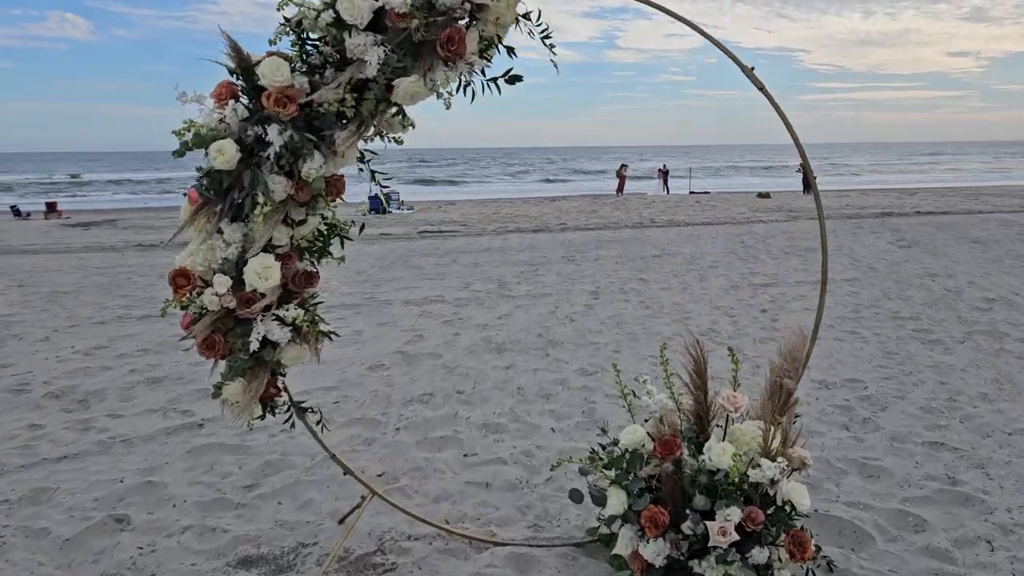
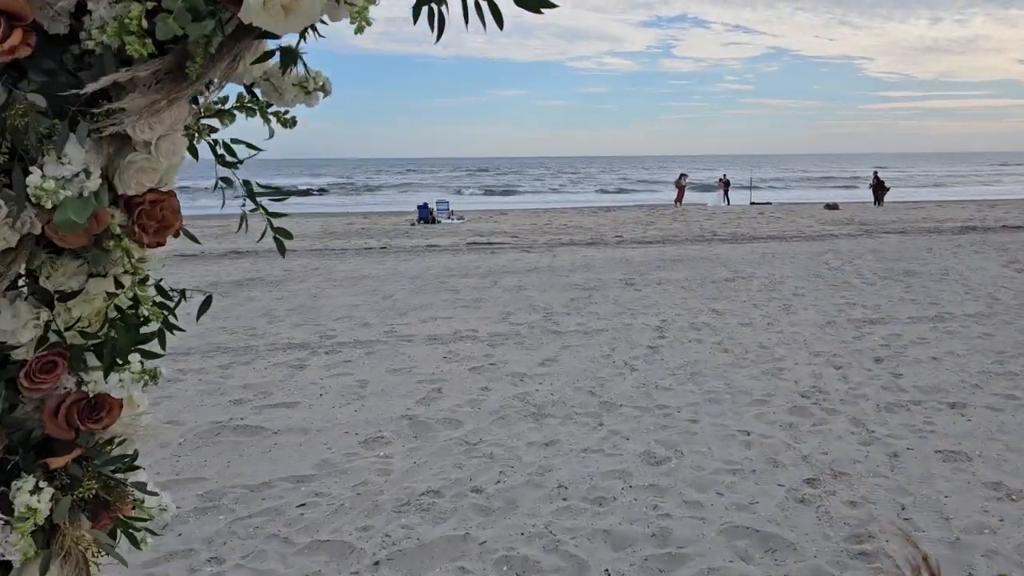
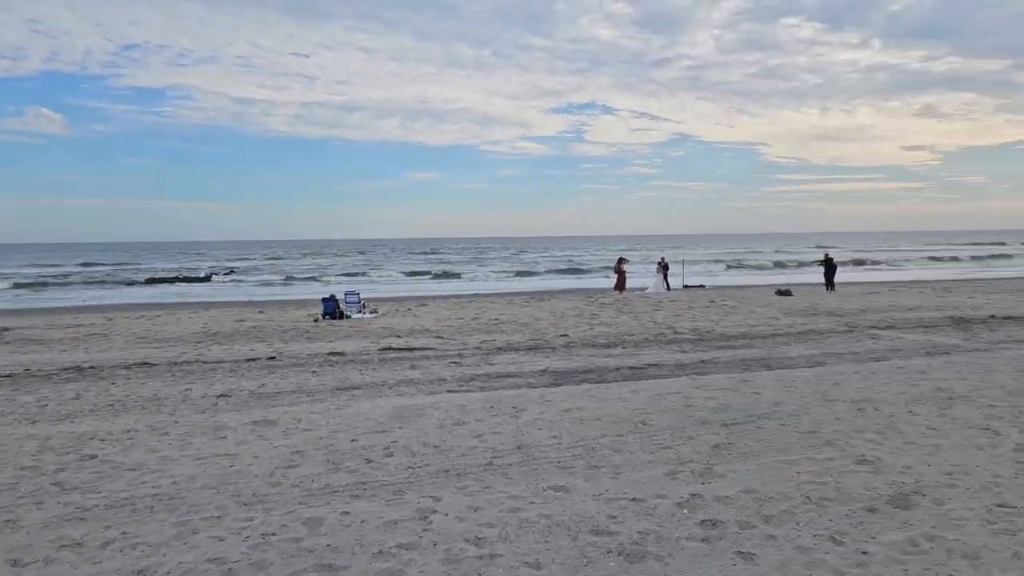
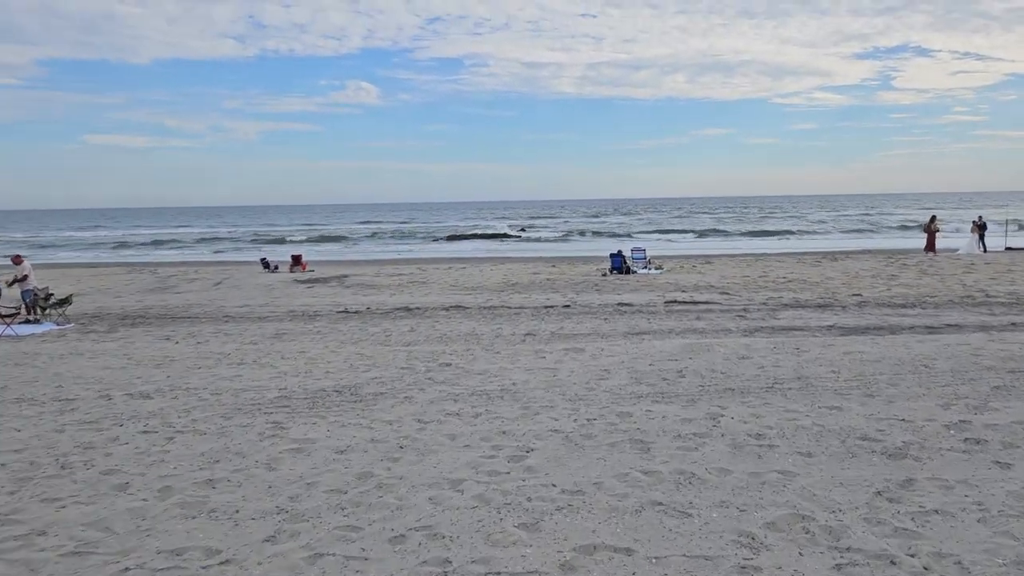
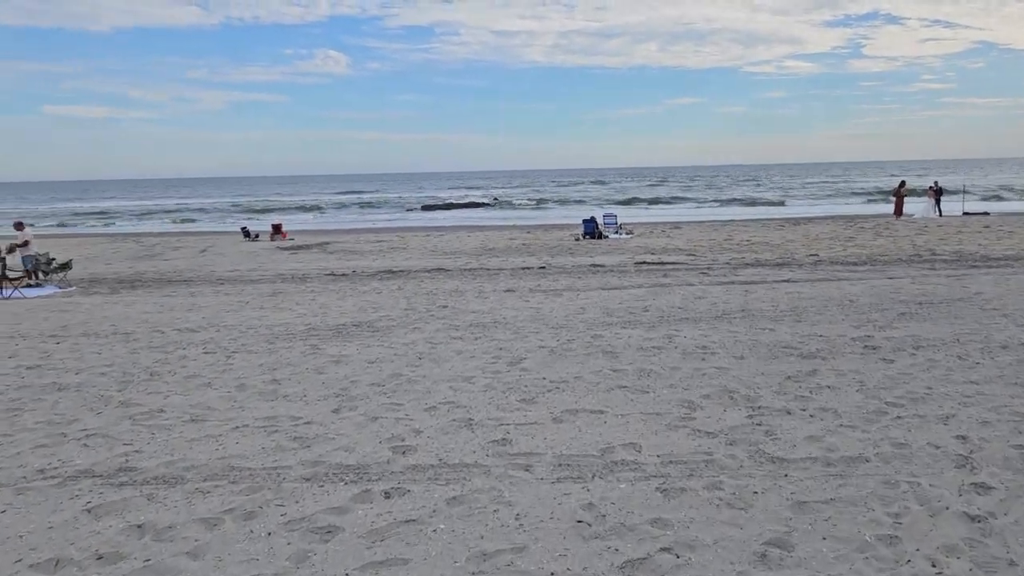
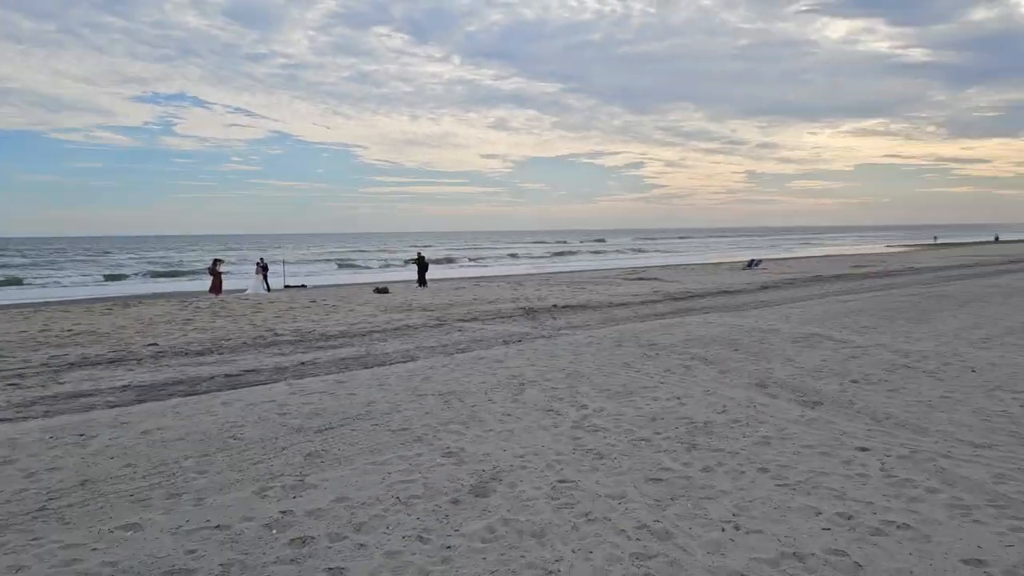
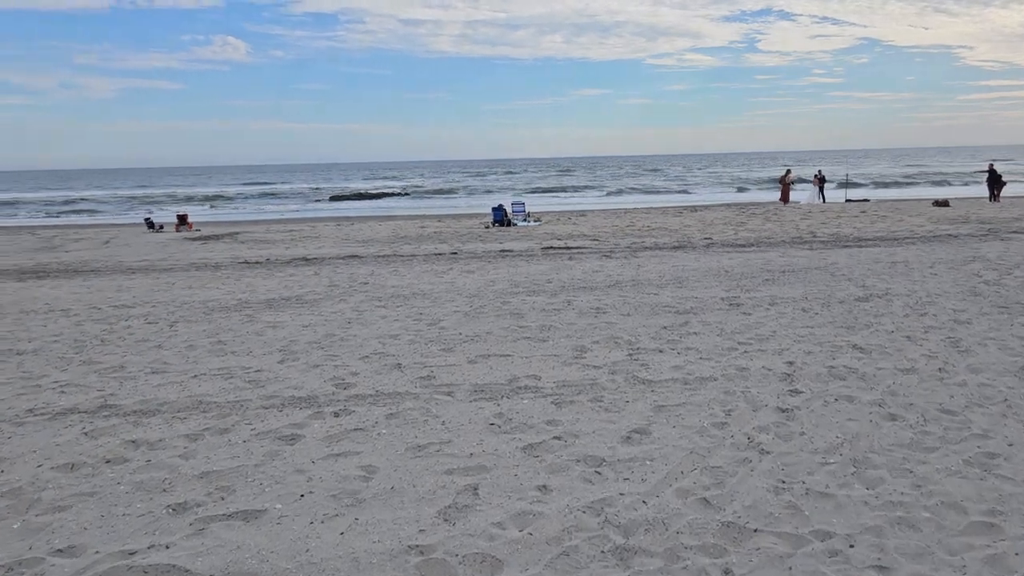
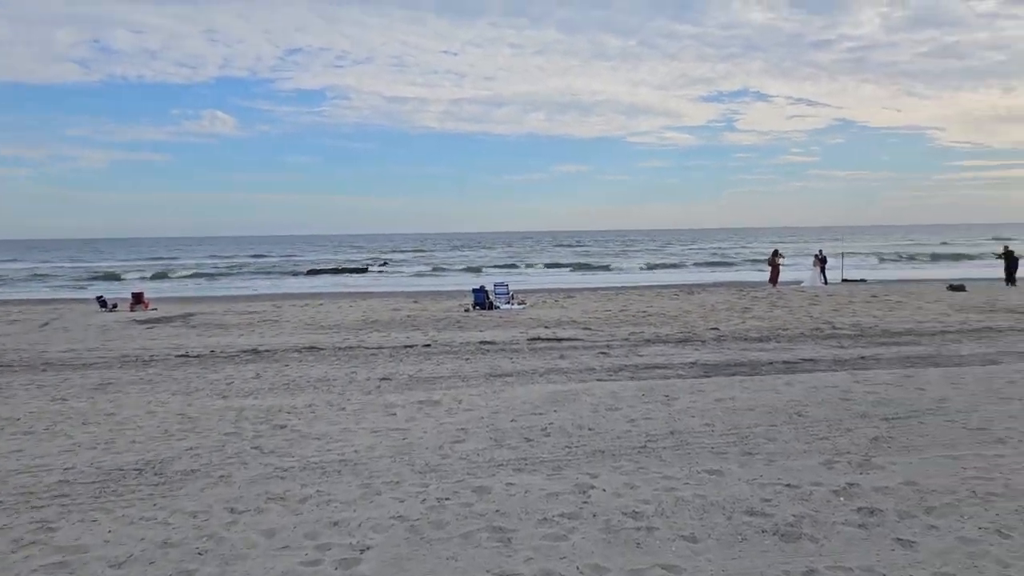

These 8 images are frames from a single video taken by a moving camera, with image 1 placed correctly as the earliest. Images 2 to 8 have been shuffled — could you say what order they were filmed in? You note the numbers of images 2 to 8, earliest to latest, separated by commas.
2, 7, 5, 4, 8, 3, 6
